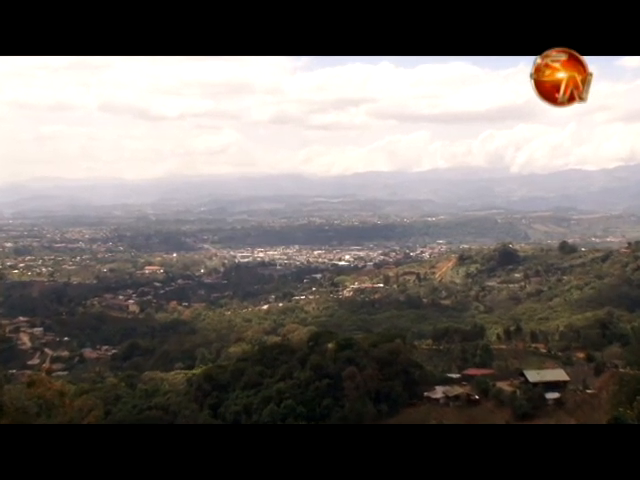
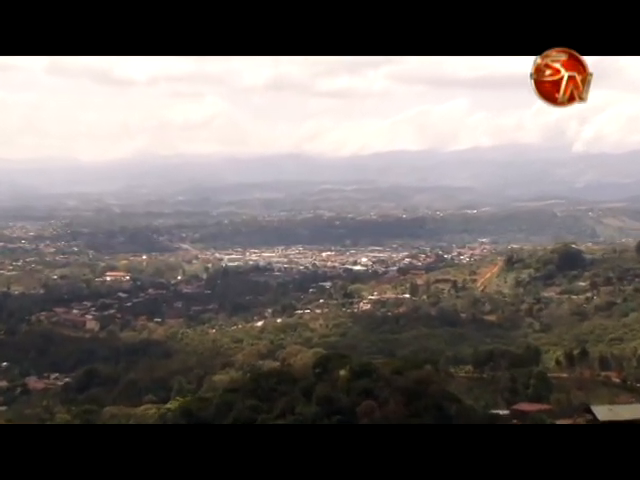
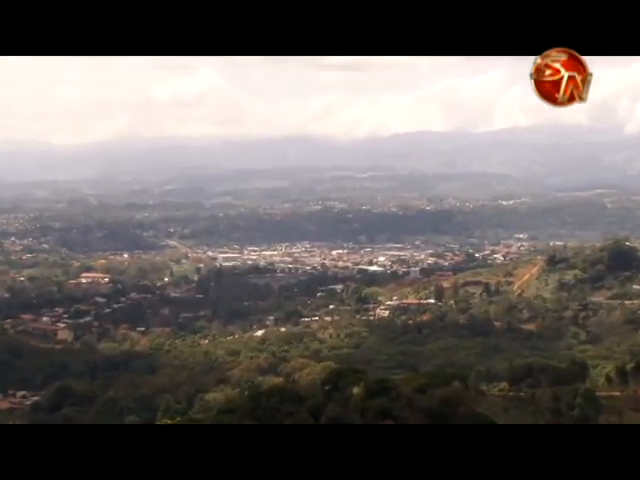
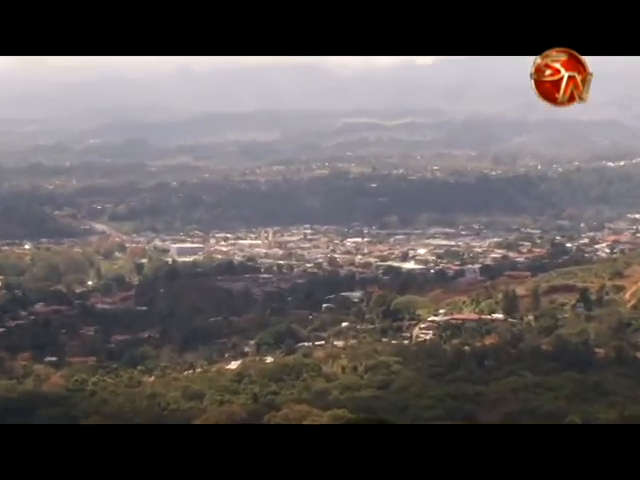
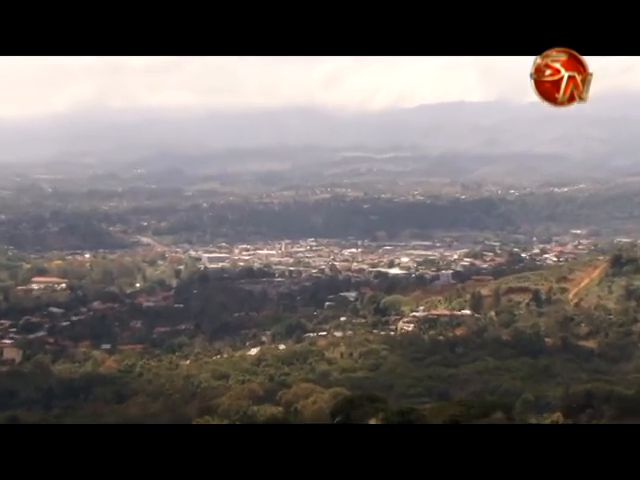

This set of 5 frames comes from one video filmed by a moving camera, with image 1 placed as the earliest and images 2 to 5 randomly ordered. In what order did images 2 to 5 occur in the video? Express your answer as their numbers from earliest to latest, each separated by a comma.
2, 3, 5, 4
